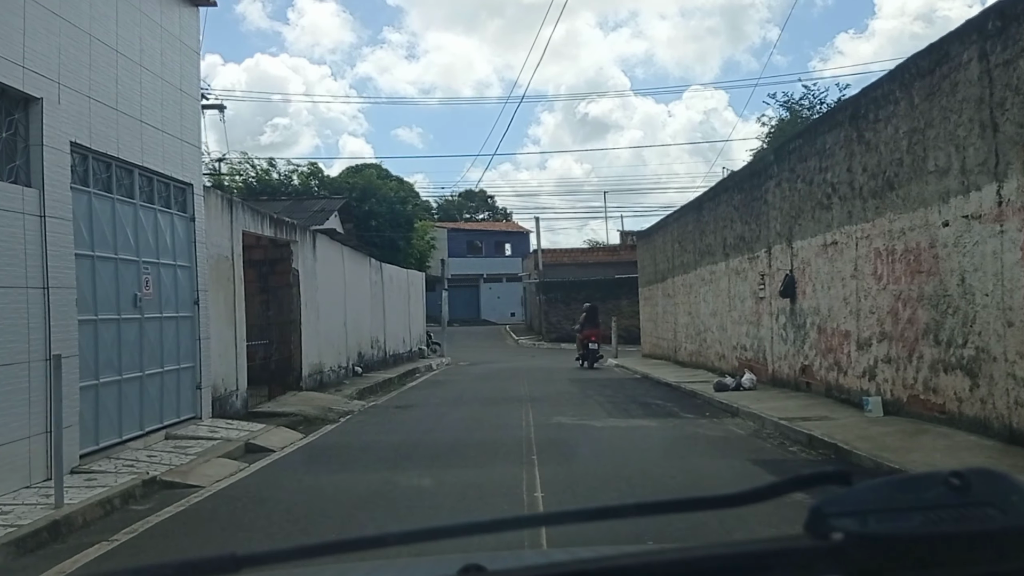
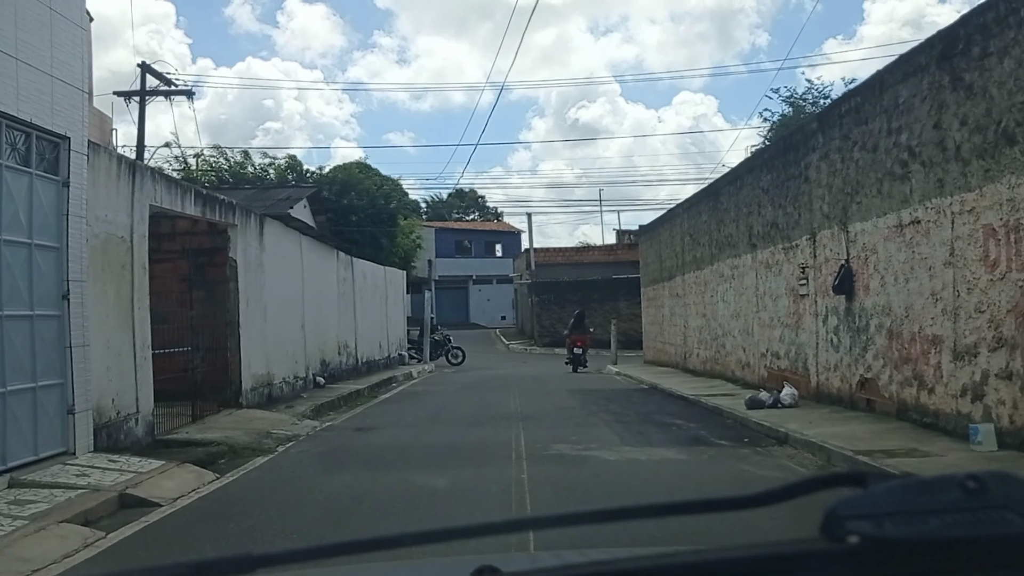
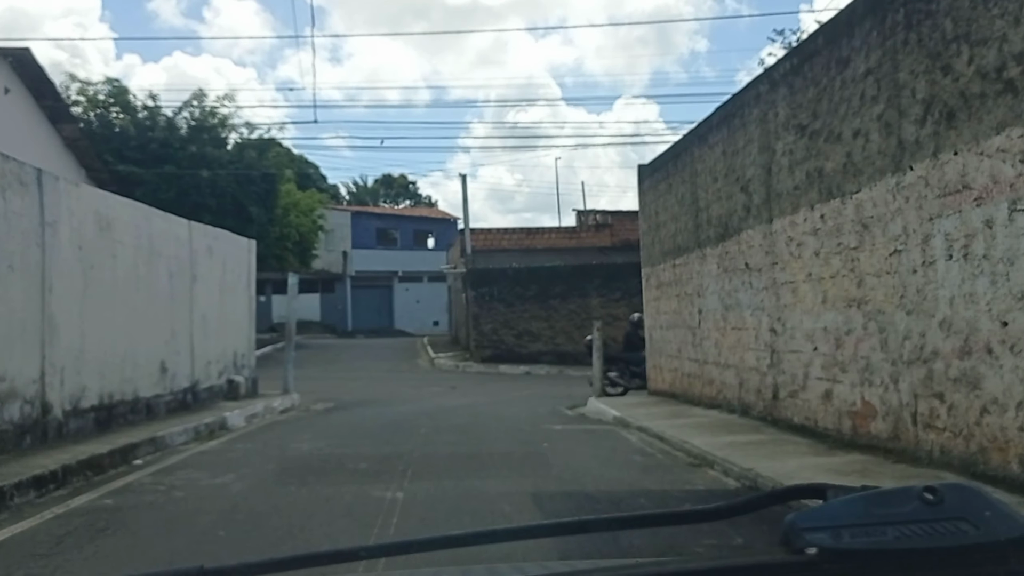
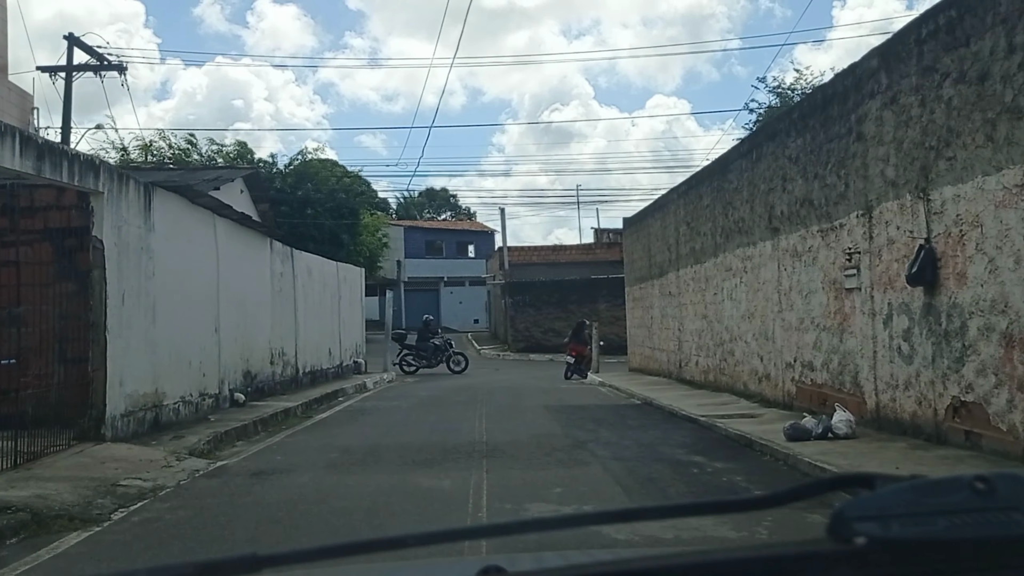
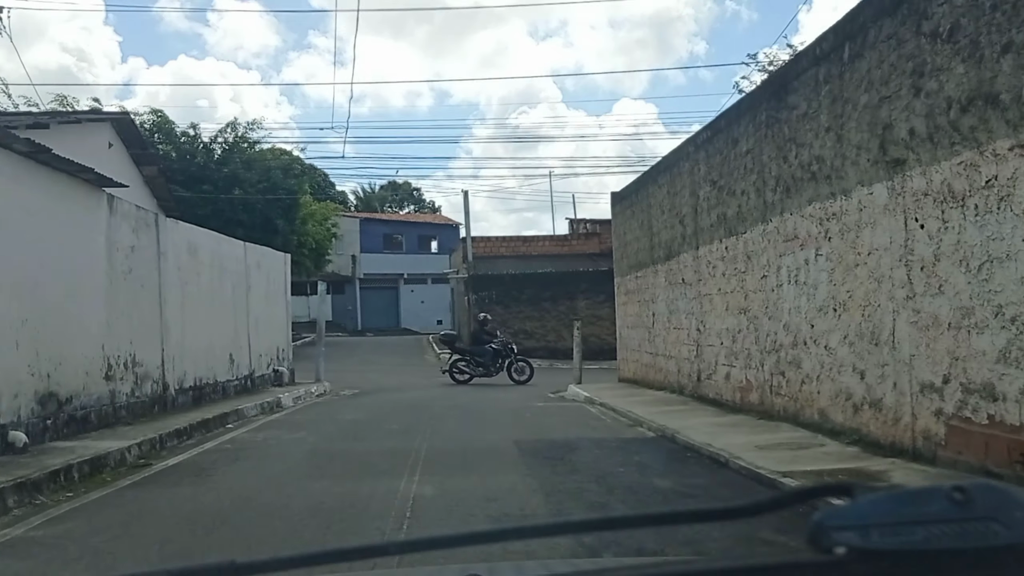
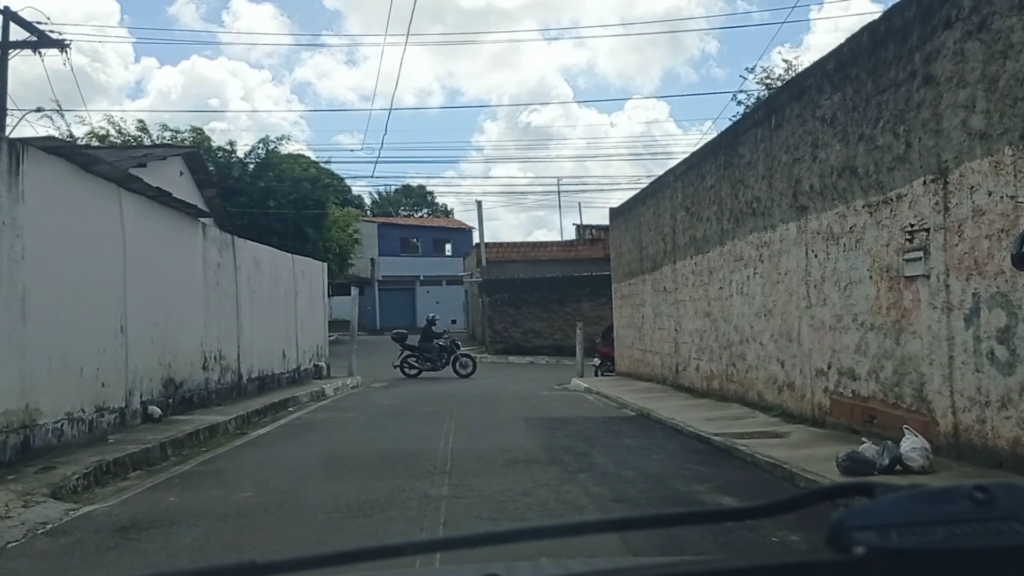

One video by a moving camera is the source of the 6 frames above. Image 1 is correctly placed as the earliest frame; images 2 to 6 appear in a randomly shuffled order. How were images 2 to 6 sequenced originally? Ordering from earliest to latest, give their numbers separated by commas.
2, 4, 6, 5, 3
